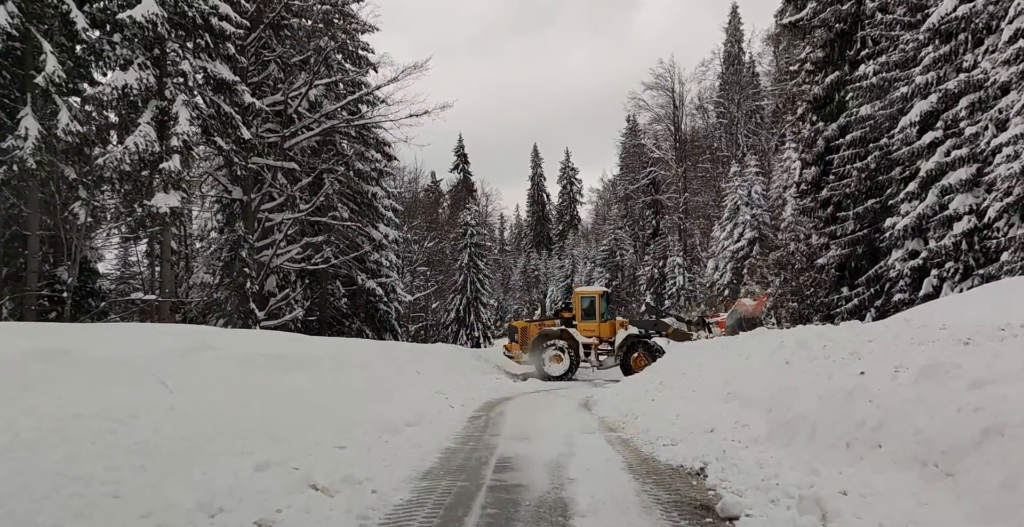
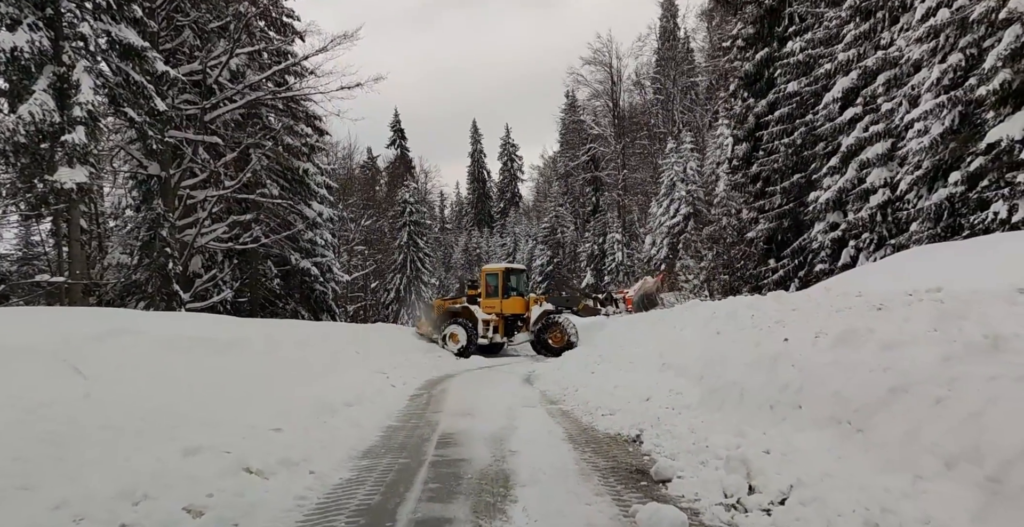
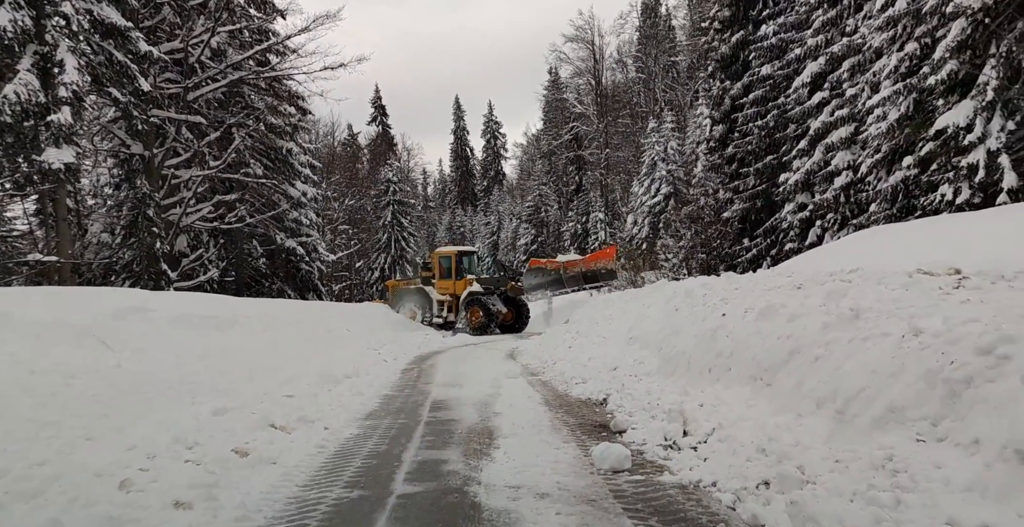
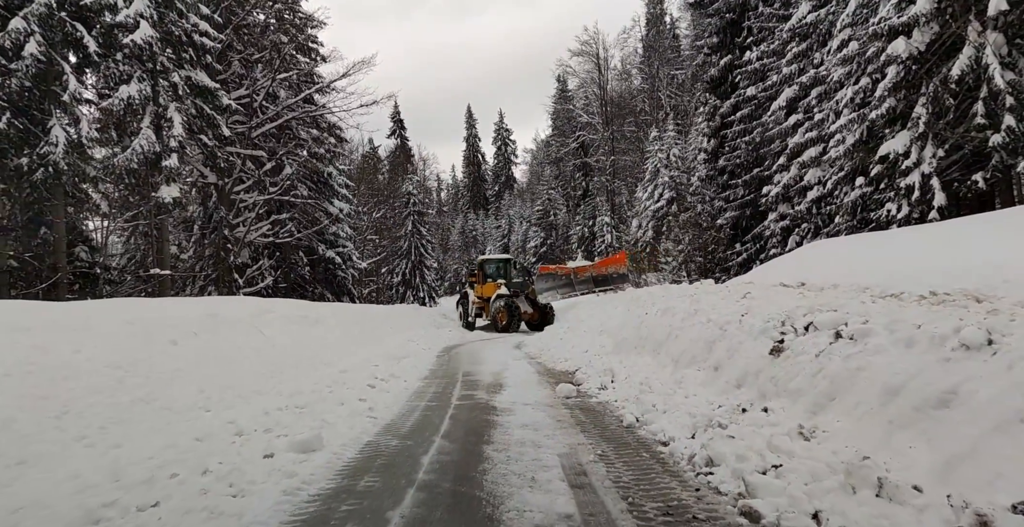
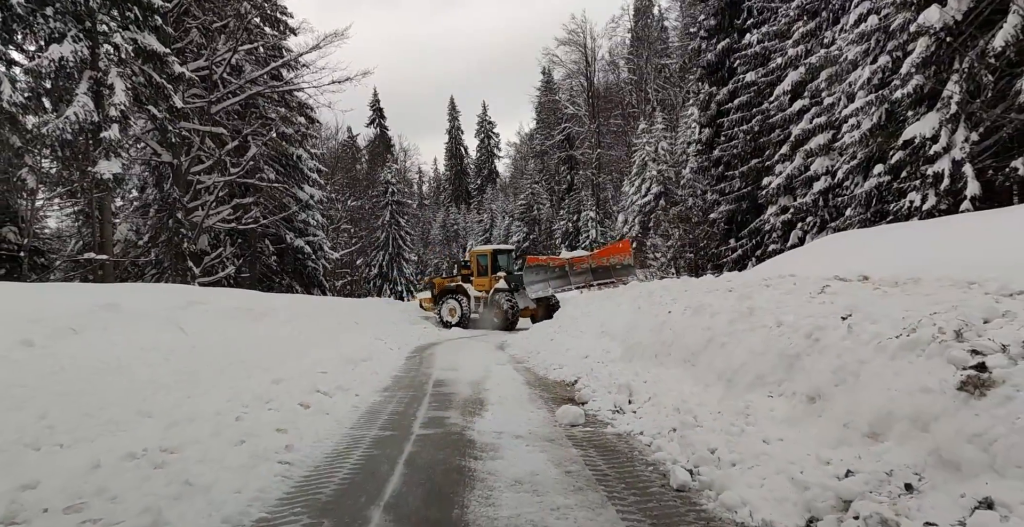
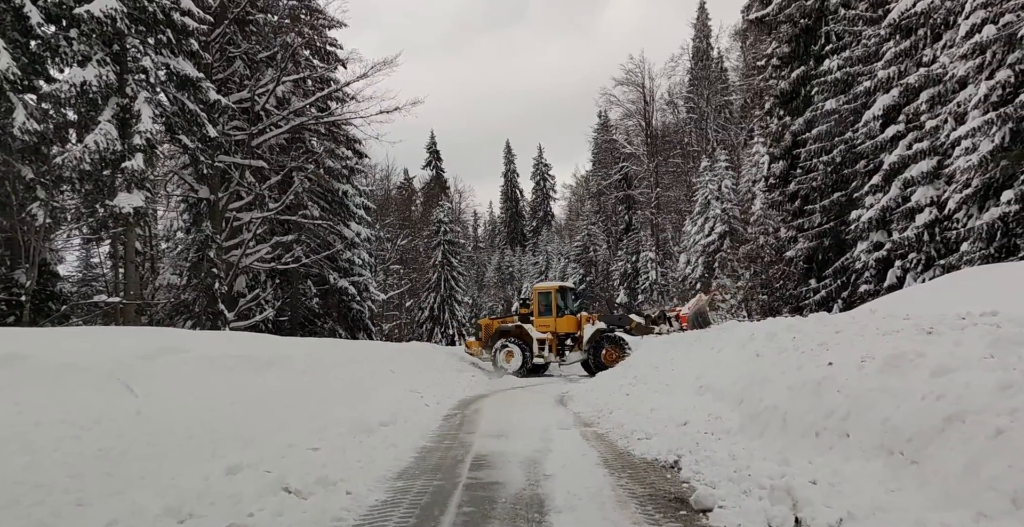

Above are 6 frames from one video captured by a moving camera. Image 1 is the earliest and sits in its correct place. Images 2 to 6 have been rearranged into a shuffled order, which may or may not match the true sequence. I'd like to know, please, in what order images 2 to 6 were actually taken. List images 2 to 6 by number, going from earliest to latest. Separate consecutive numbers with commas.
6, 2, 3, 5, 4
